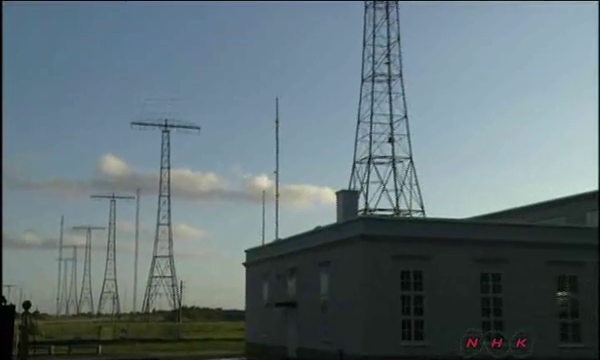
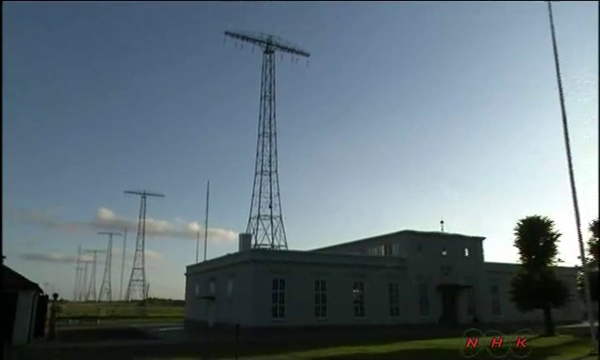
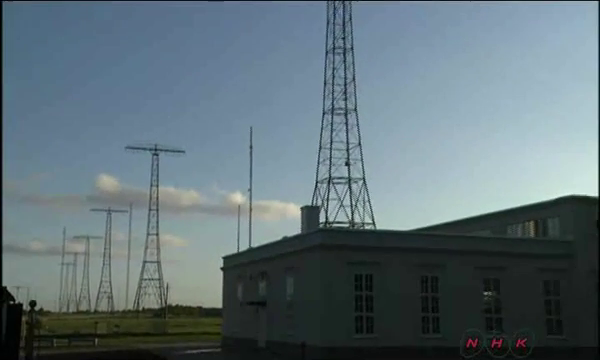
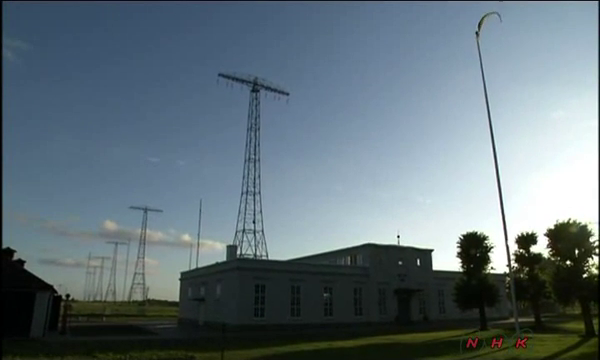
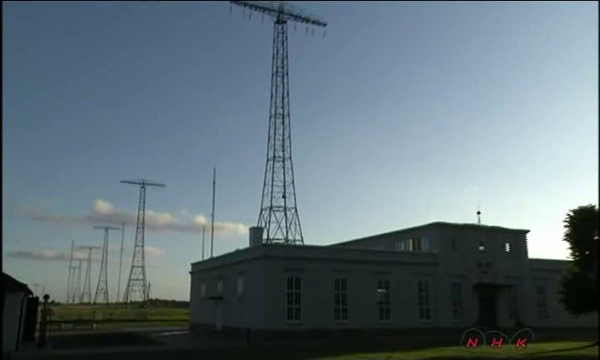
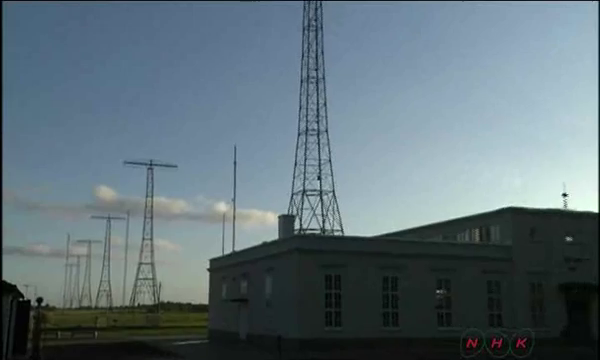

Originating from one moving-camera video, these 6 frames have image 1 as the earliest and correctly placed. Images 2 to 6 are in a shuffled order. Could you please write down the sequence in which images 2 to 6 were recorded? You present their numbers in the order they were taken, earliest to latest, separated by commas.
3, 6, 5, 2, 4
